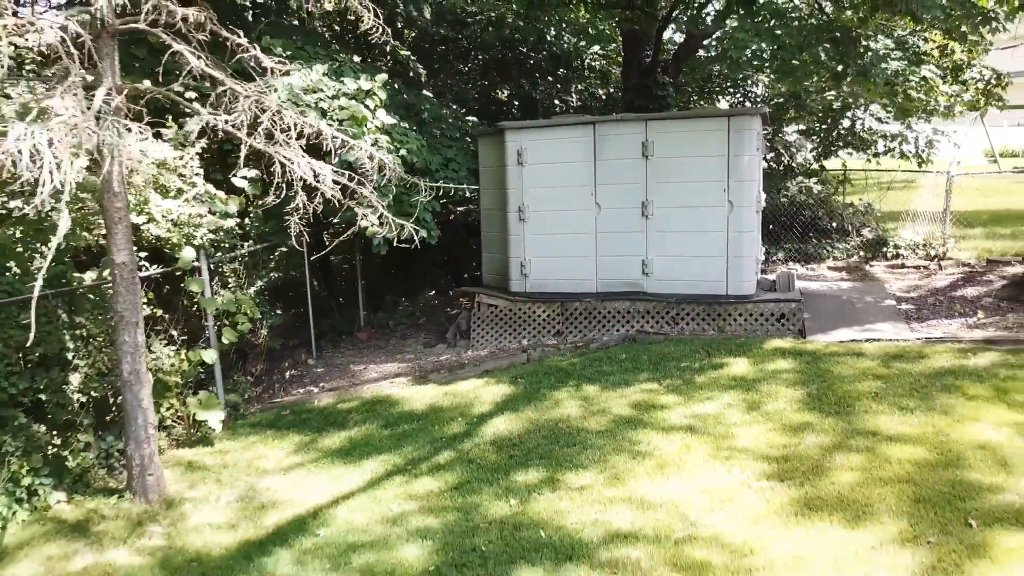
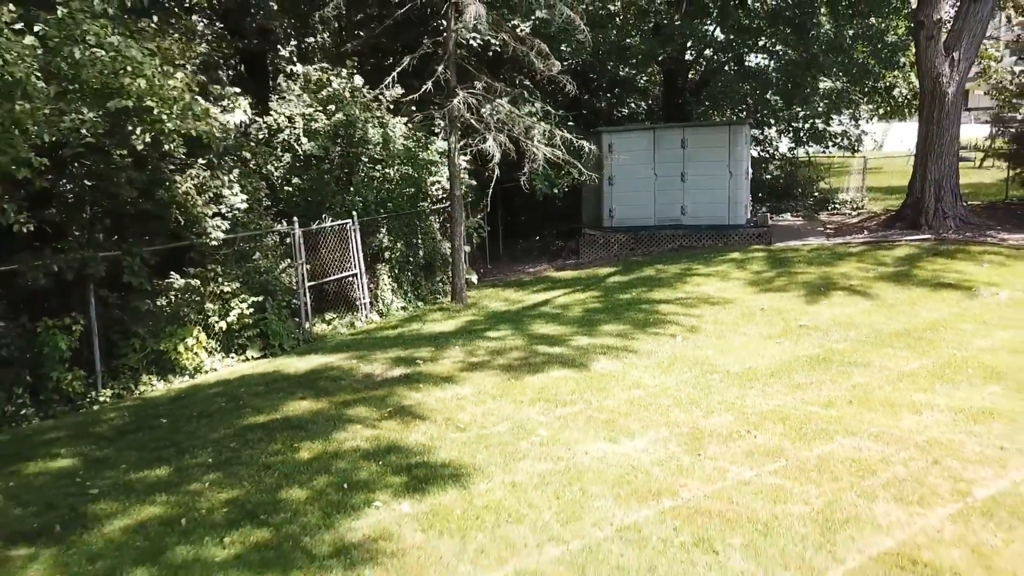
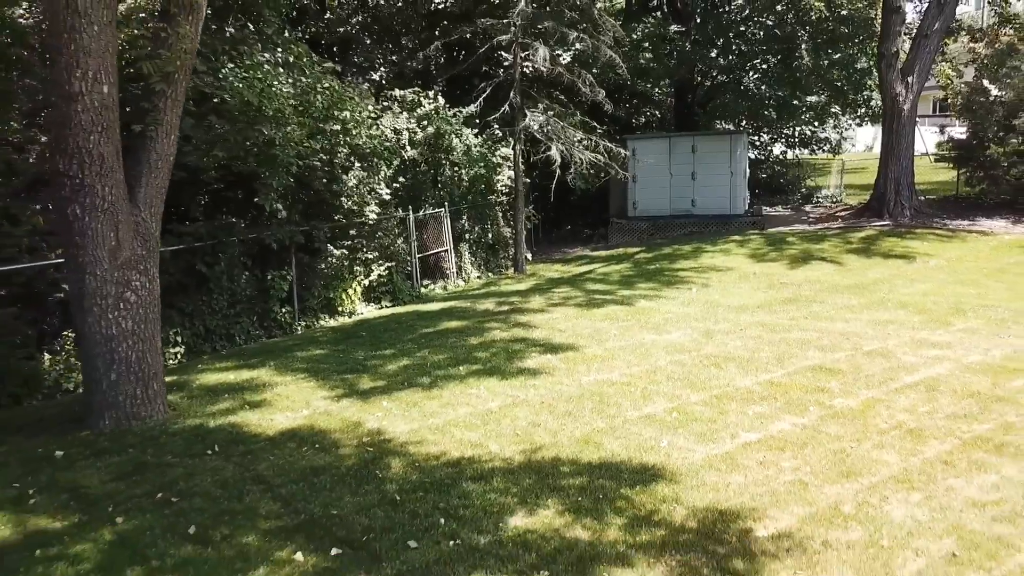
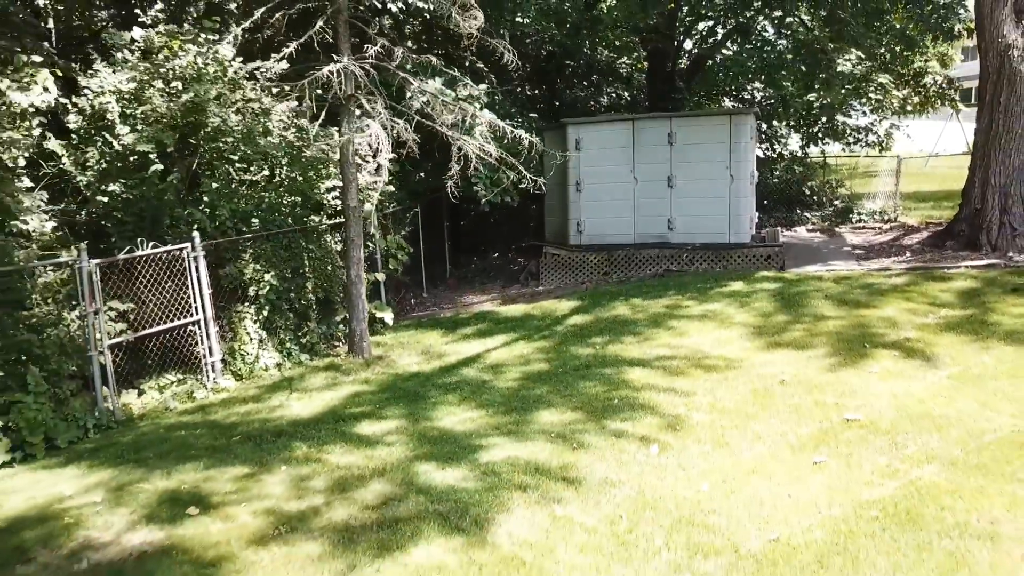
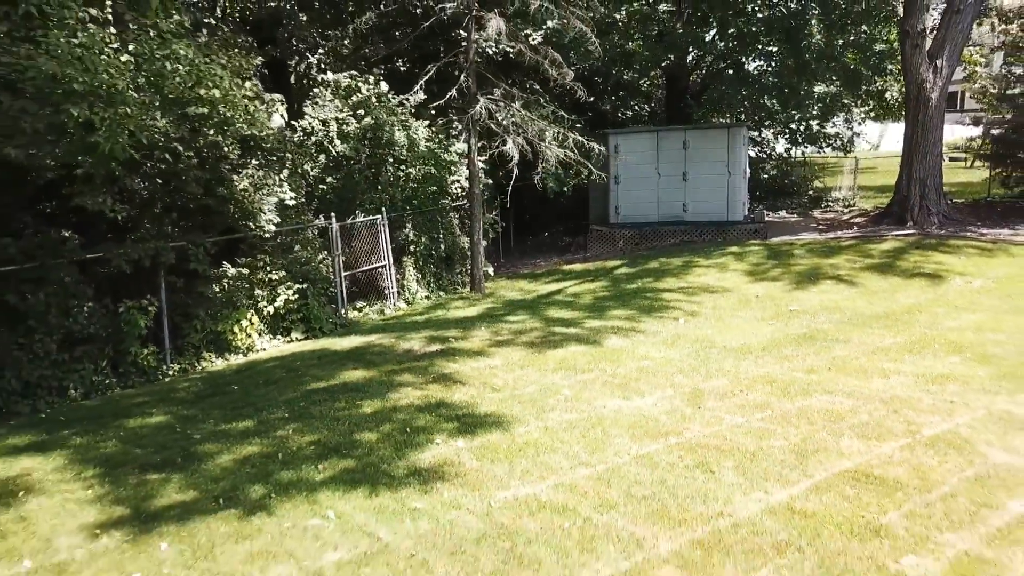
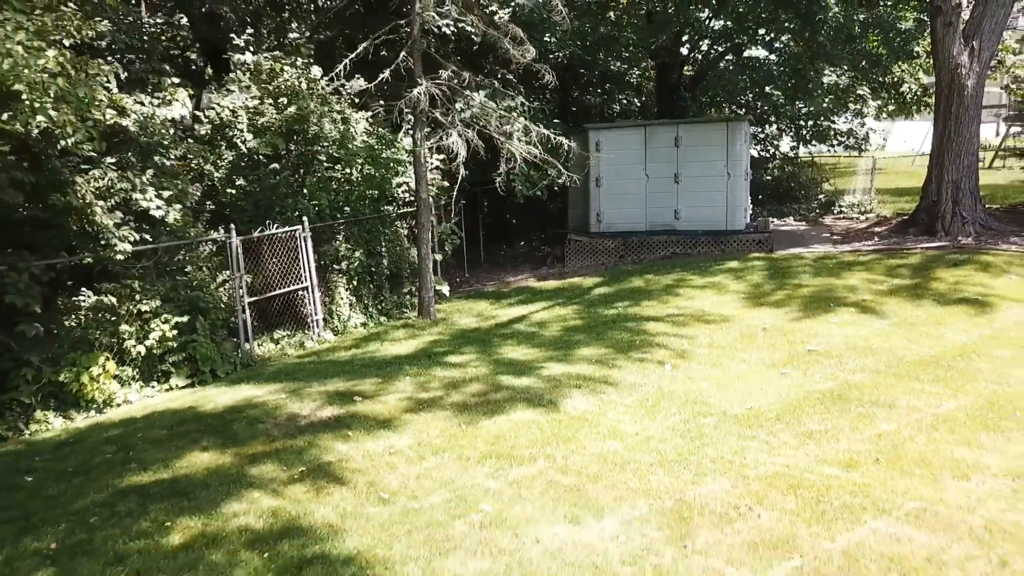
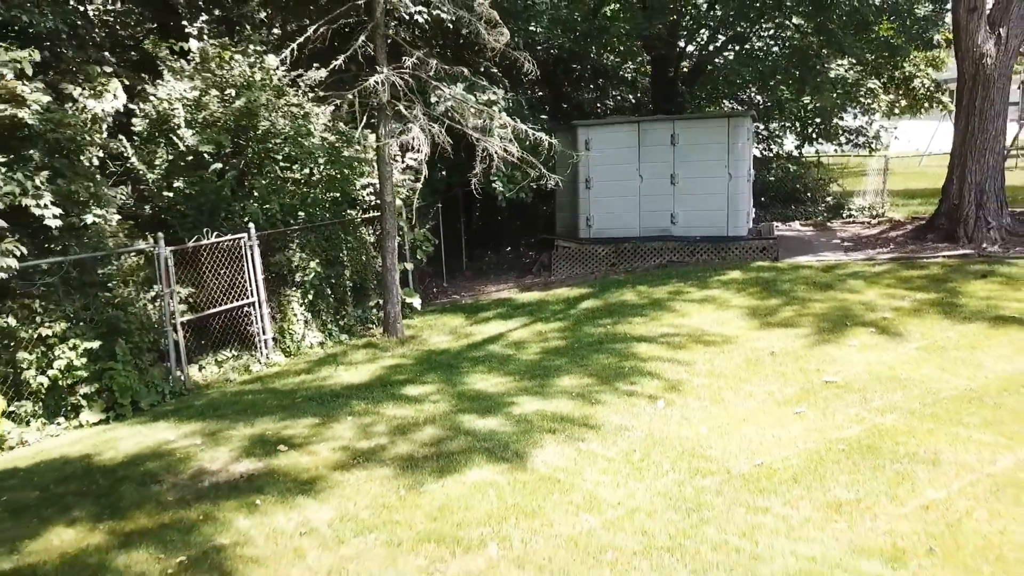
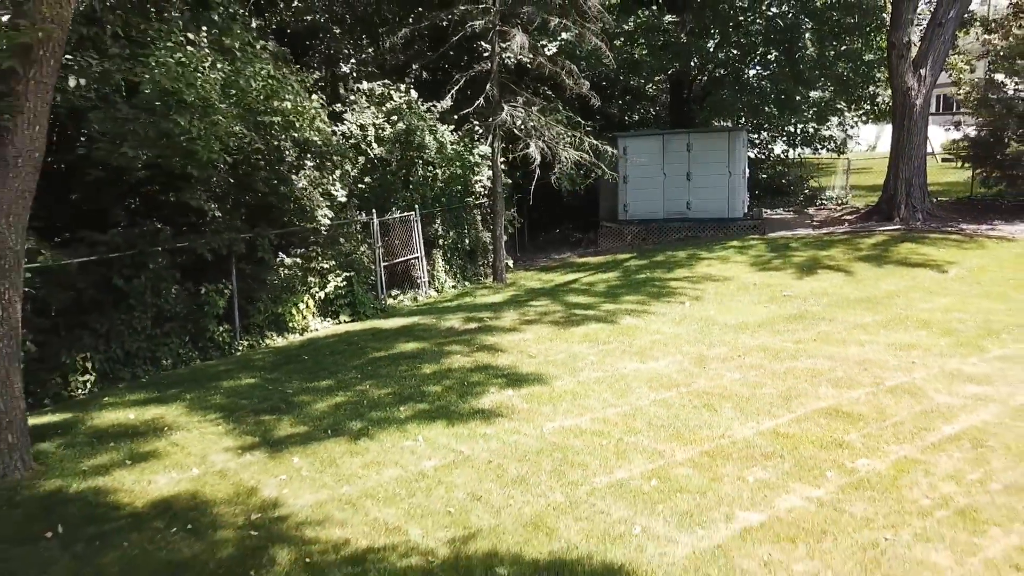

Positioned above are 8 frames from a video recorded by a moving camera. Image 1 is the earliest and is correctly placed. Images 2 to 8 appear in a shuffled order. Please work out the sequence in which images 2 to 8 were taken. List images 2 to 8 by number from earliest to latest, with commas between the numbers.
4, 7, 6, 2, 5, 8, 3
